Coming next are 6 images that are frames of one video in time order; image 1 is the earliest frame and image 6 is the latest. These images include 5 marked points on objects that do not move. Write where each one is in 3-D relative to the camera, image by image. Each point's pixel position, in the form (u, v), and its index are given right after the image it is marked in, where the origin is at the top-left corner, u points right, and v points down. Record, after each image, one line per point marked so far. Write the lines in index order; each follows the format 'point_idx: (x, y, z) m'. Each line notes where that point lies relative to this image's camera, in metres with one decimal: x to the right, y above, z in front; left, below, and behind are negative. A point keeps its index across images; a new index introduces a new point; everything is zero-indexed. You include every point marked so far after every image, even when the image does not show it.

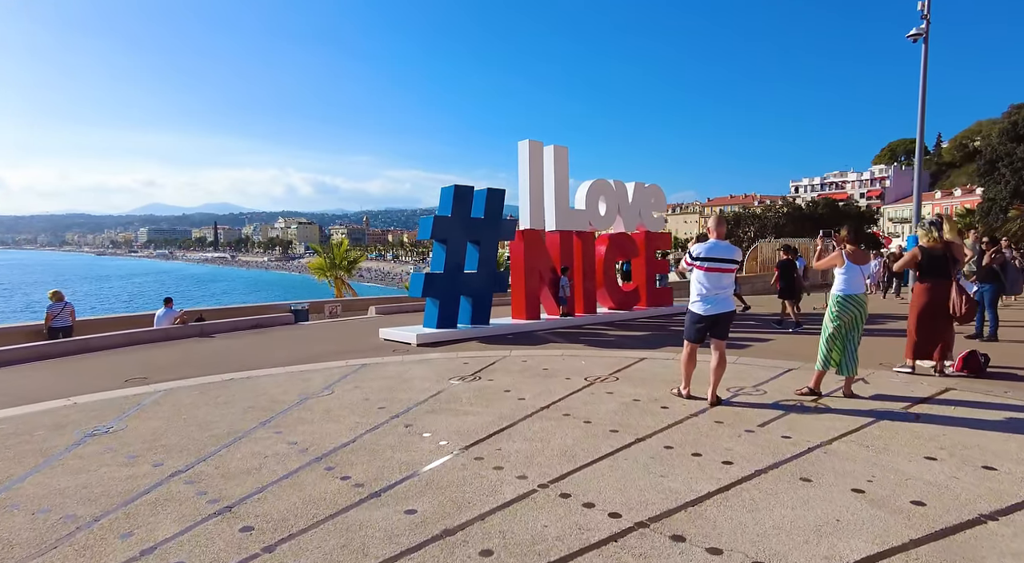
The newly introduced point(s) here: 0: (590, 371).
0: (+1.0, -1.1, +8.5) m
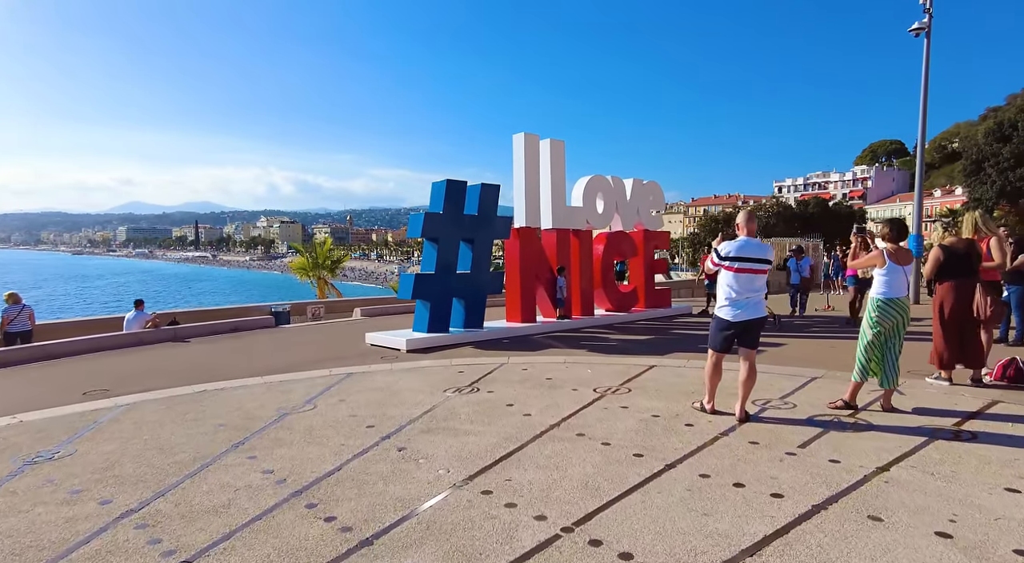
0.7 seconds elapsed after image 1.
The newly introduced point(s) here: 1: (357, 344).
0: (+1.0, -1.1, +7.8) m
1: (-2.6, -1.0, +11.2) m
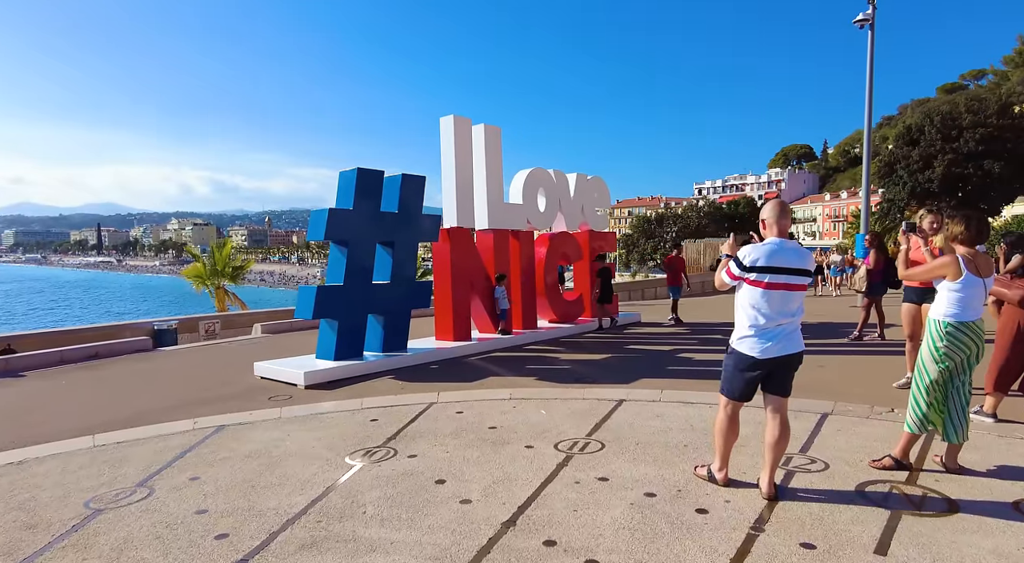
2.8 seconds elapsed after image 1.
0: (+0.4, -1.3, +5.9) m
1: (-3.5, -1.2, +8.9) m
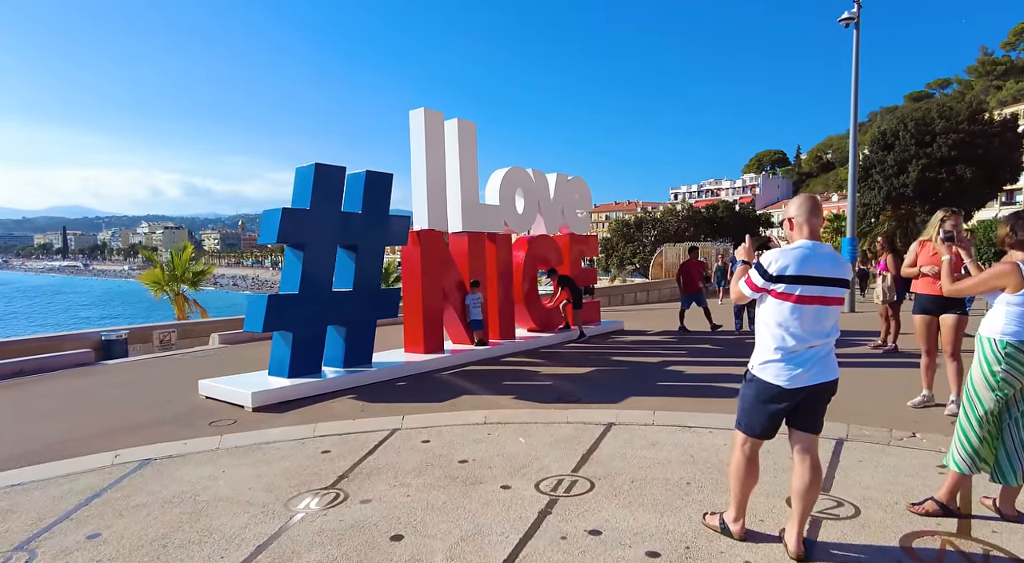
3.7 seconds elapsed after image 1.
0: (+0.2, -1.4, +5.0) m
1: (-3.8, -1.3, +8.0) m
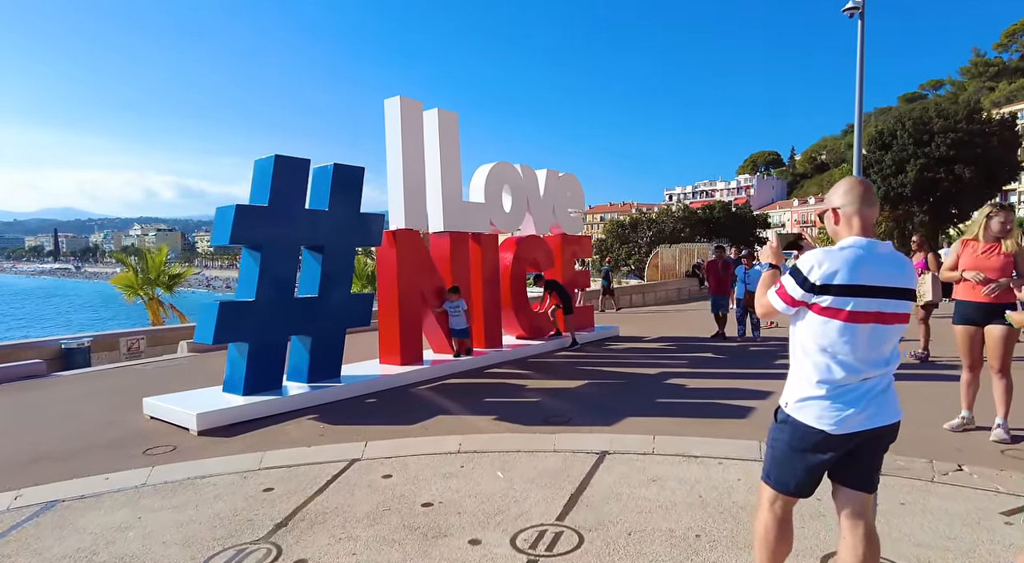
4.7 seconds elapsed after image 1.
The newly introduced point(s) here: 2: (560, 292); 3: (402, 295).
0: (0.0, -1.4, +4.2) m
1: (-4.0, -1.4, +7.1) m
2: (+0.8, -0.2, +11.1) m
3: (-1.4, -0.2, +8.8) m
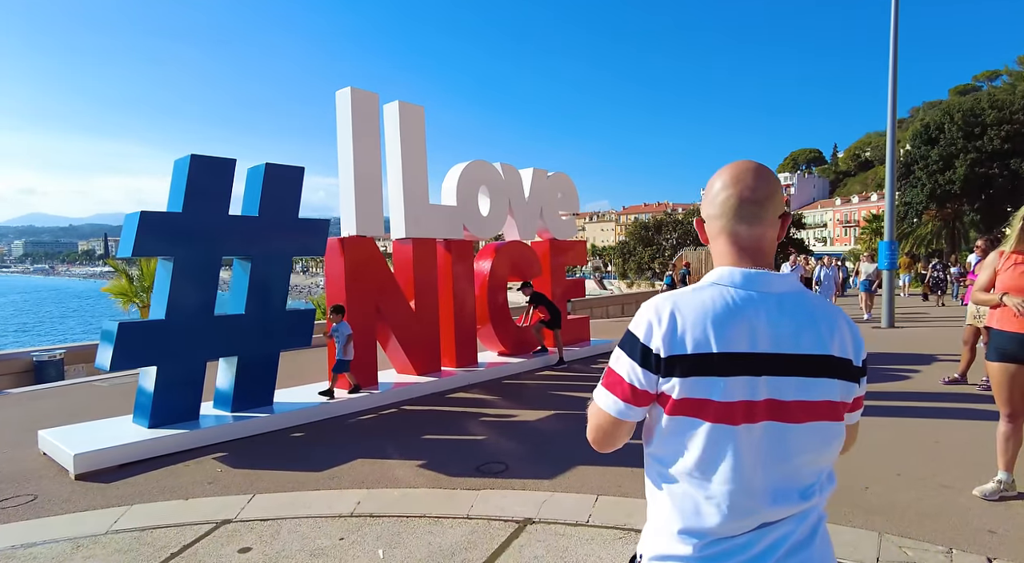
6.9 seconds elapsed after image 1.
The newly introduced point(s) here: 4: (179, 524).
0: (-0.7, -1.5, +3.2) m
1: (-4.5, -1.6, +6.3) m
2: (+0.5, -0.3, +10.0) m
3: (-1.9, -0.3, +7.9) m
4: (-2.1, -1.5, +4.4) m
